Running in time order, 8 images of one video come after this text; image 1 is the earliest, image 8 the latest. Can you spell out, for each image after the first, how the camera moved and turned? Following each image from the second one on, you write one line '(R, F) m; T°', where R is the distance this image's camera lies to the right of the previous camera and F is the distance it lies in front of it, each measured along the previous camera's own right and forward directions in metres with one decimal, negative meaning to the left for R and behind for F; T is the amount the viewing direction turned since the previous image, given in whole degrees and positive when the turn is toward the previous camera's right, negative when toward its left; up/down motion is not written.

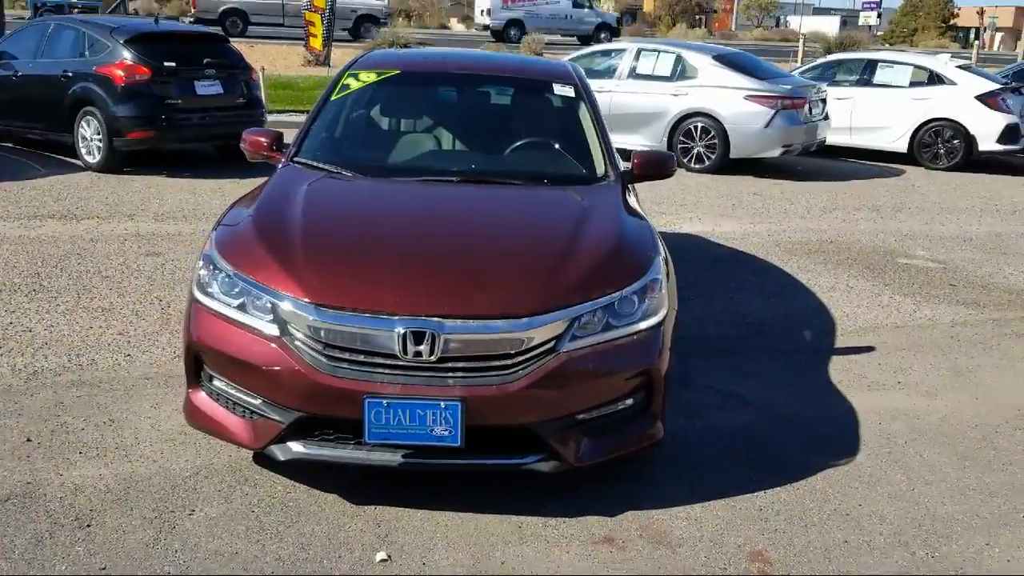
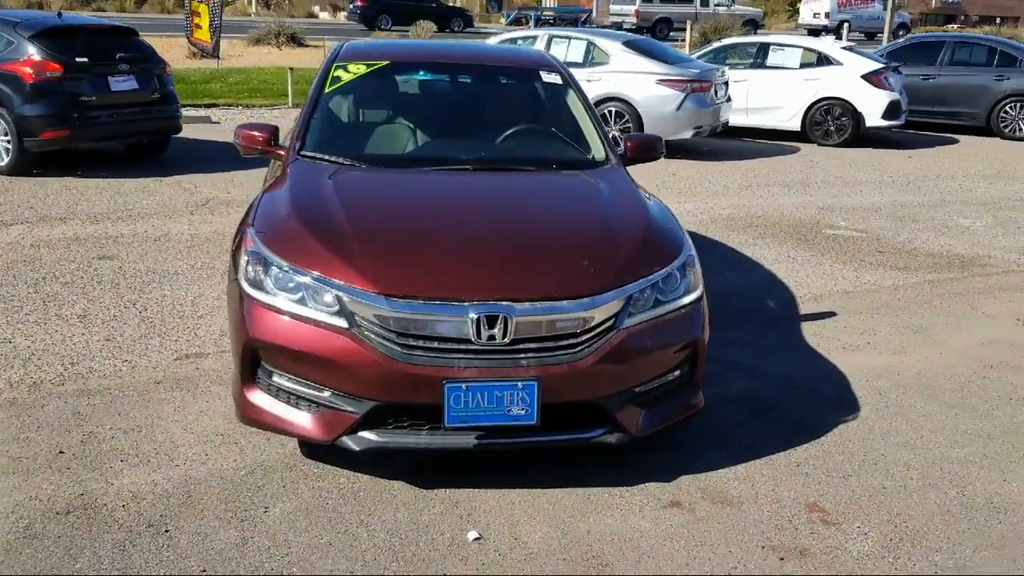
(-0.7, -0.1) m; +8°
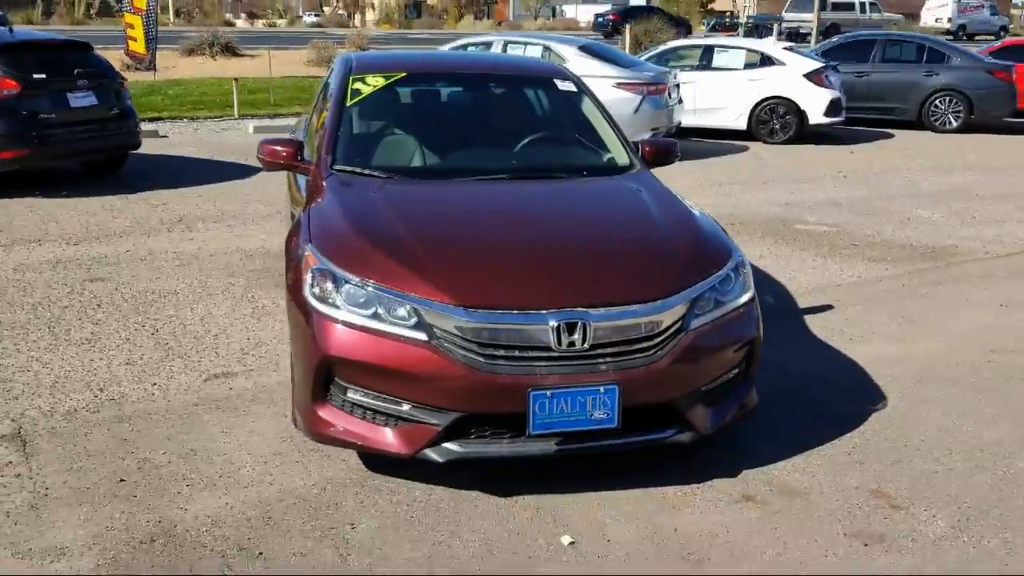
(-0.6, 0.0) m; +5°
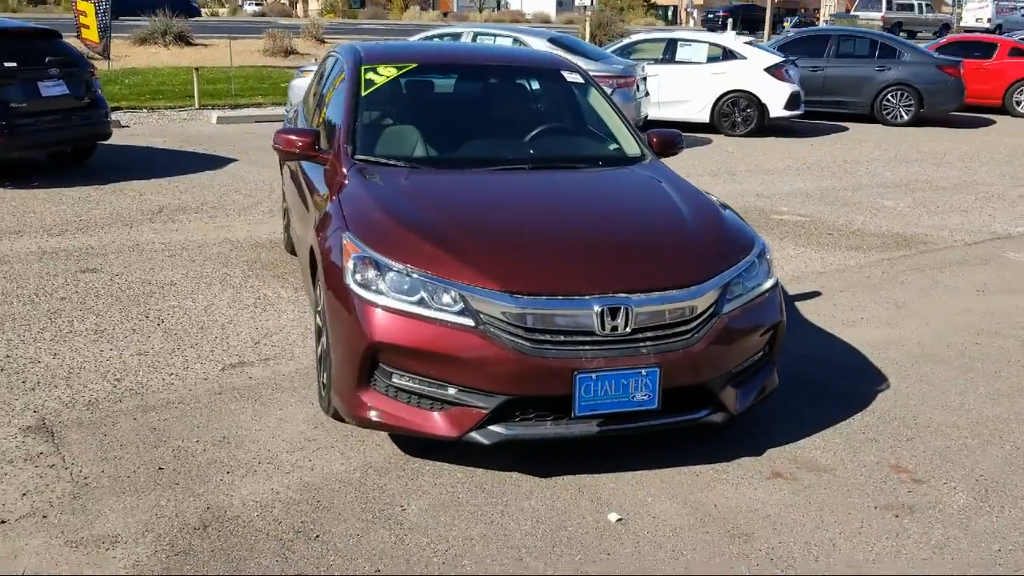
(-0.4, -0.1) m; +3°
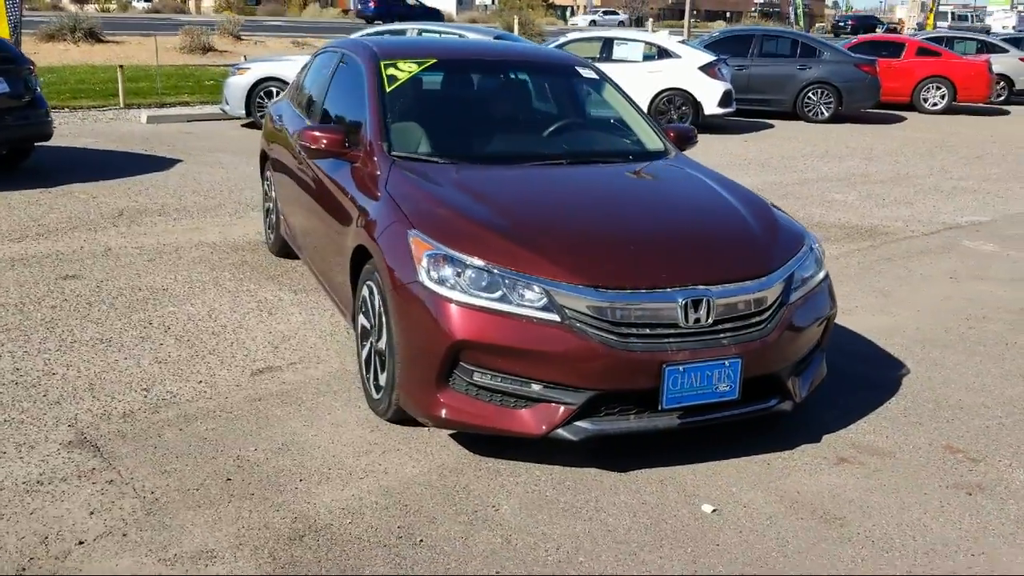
(-0.7, +0.1) m; +6°
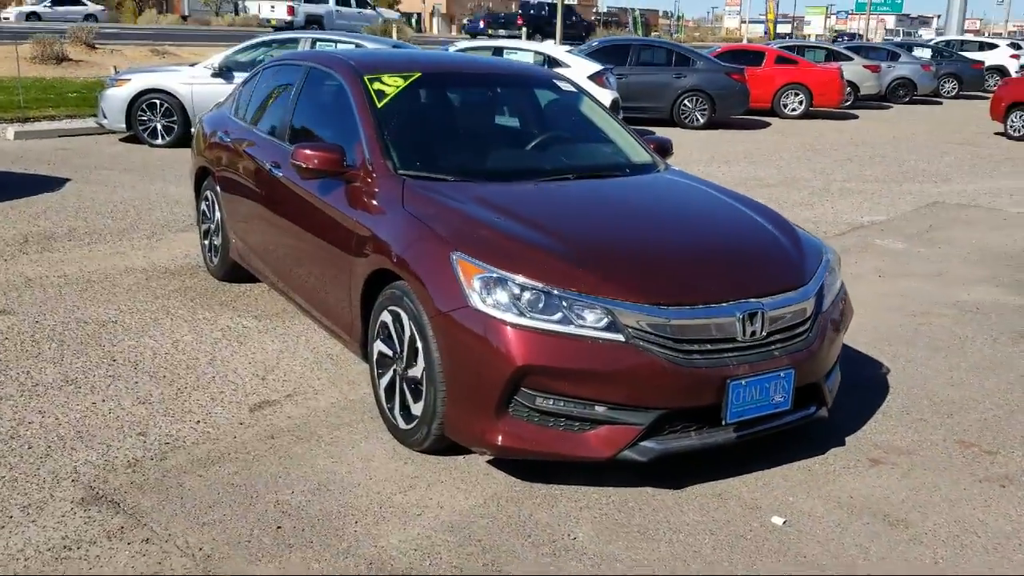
(-0.8, +0.2) m; +9°
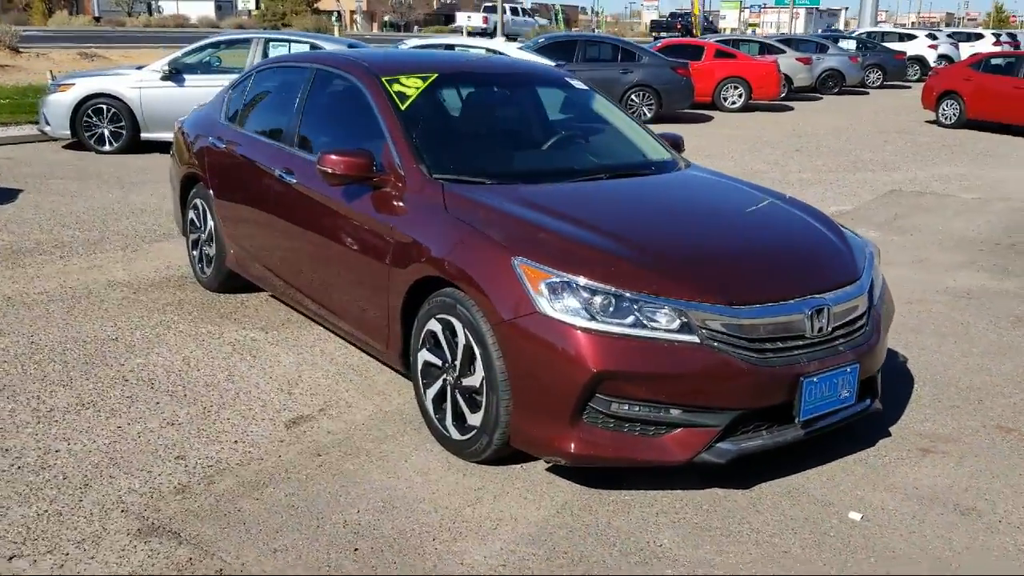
(-0.5, +0.1) m; +4°
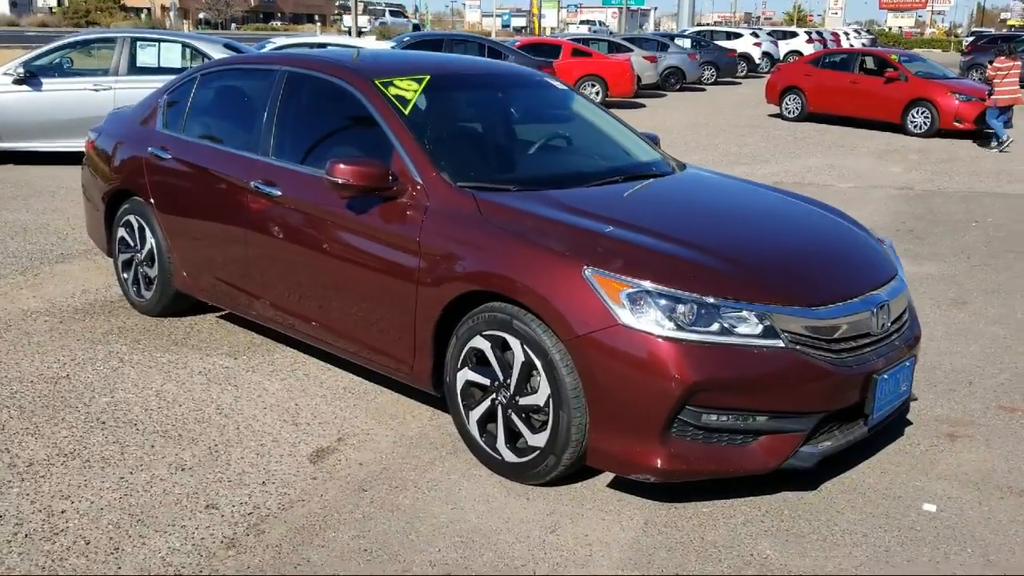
(-0.9, +0.3) m; +10°
